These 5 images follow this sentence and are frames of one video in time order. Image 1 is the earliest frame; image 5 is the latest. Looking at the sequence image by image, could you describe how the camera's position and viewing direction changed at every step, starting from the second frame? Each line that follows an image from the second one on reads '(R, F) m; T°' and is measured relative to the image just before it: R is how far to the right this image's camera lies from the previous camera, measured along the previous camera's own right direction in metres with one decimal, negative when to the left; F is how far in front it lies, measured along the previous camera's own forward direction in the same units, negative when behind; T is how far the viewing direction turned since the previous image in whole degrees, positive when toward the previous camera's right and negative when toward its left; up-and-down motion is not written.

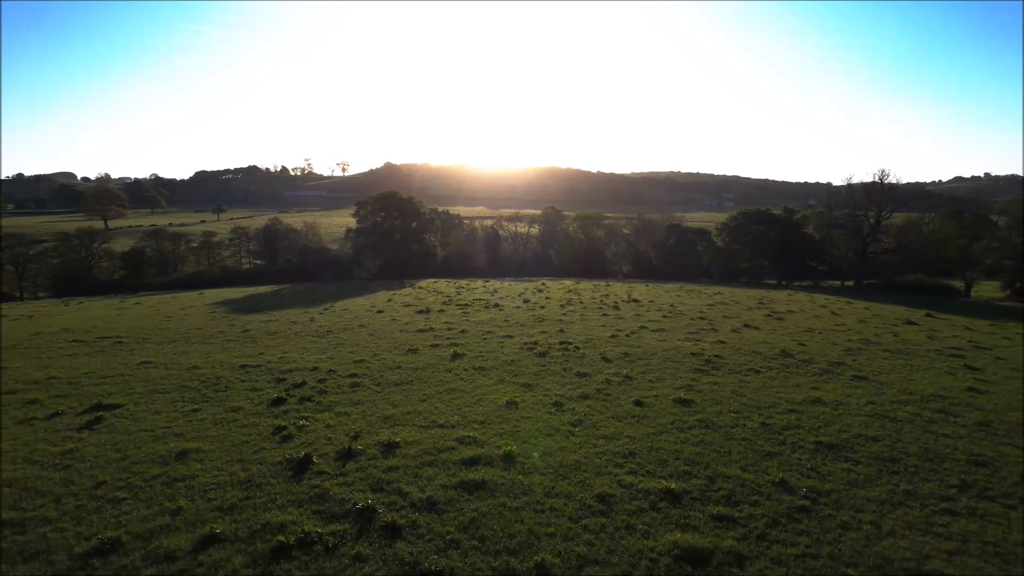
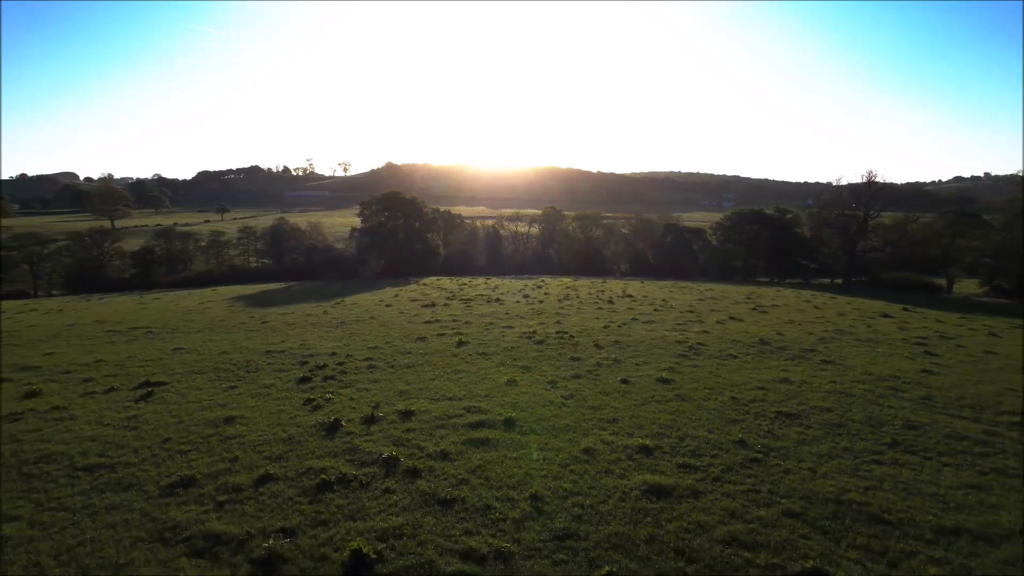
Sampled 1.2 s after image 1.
(0.0, -2.1) m; 0°
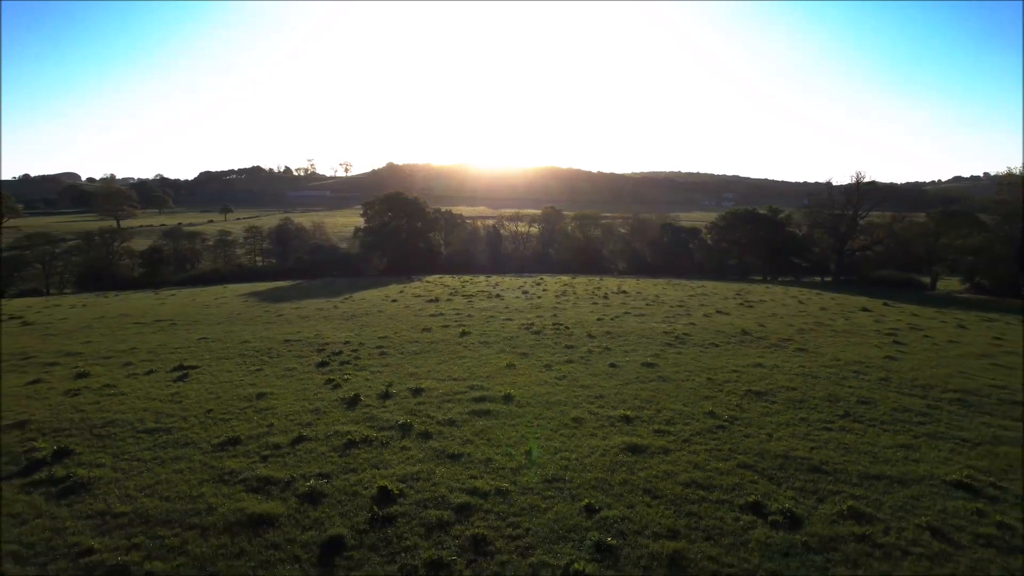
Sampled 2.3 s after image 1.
(+0.1, -1.9) m; 0°
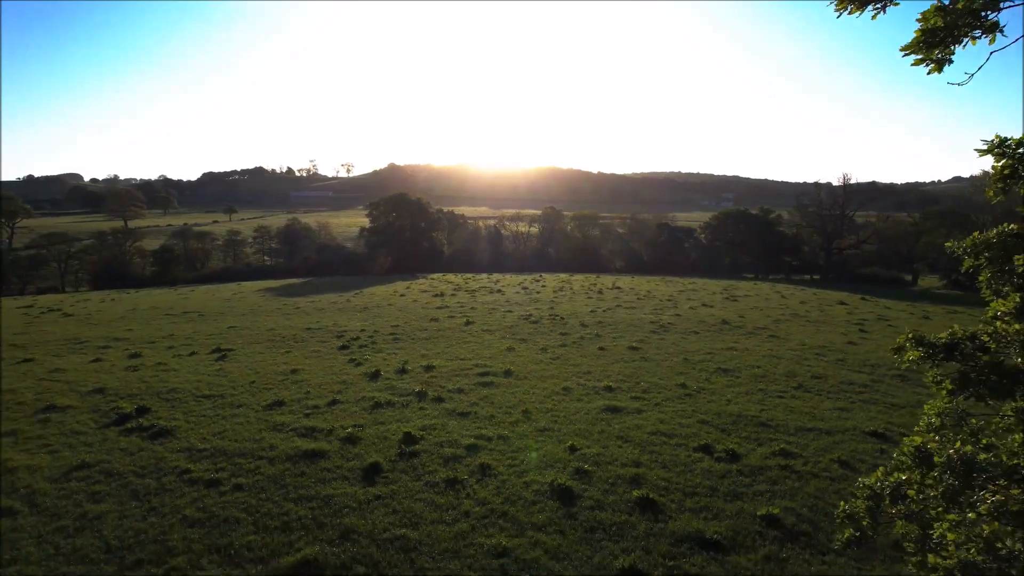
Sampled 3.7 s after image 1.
(+0.1, -2.5) m; 0°
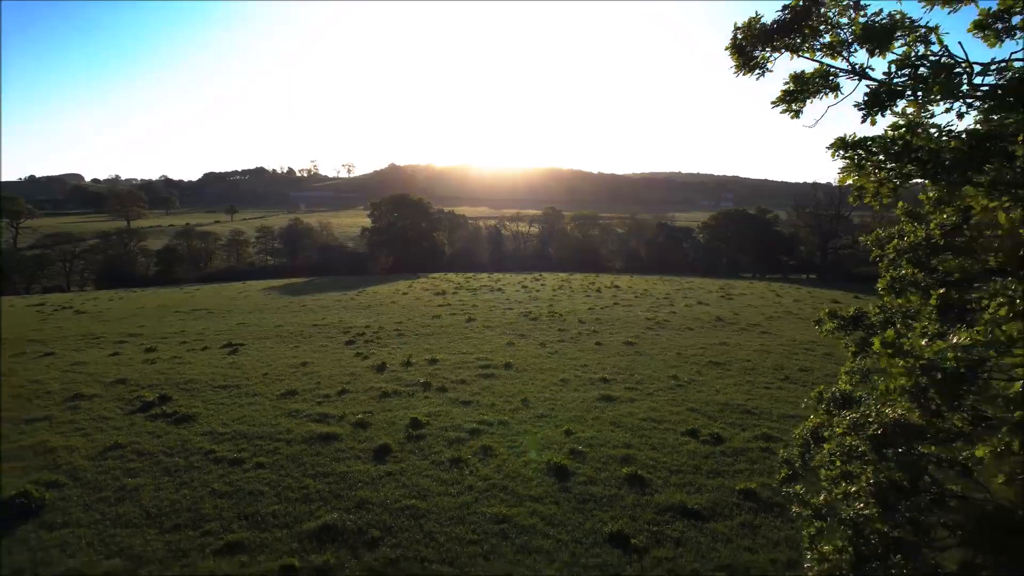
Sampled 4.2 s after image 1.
(0.0, -0.9) m; 0°
